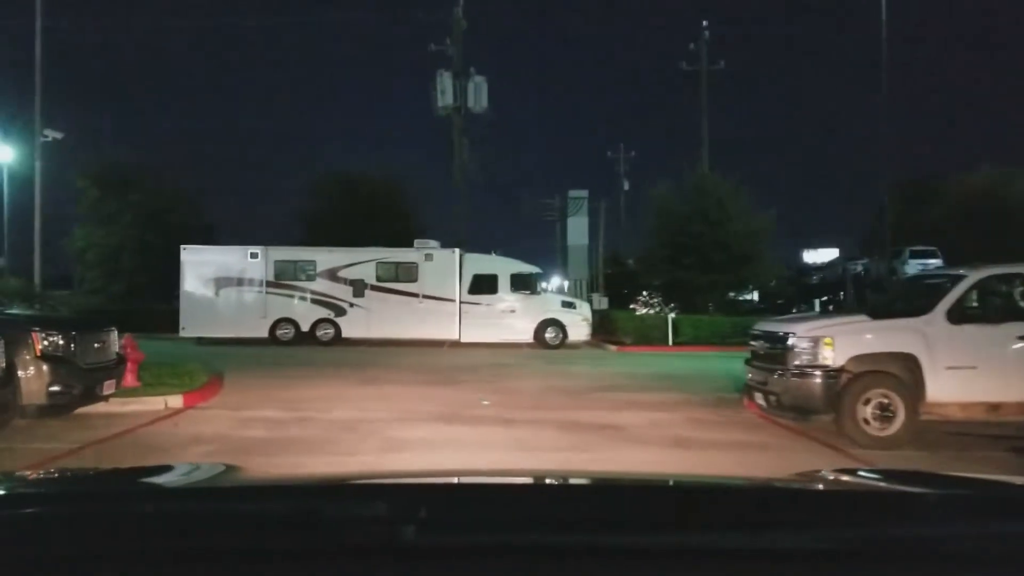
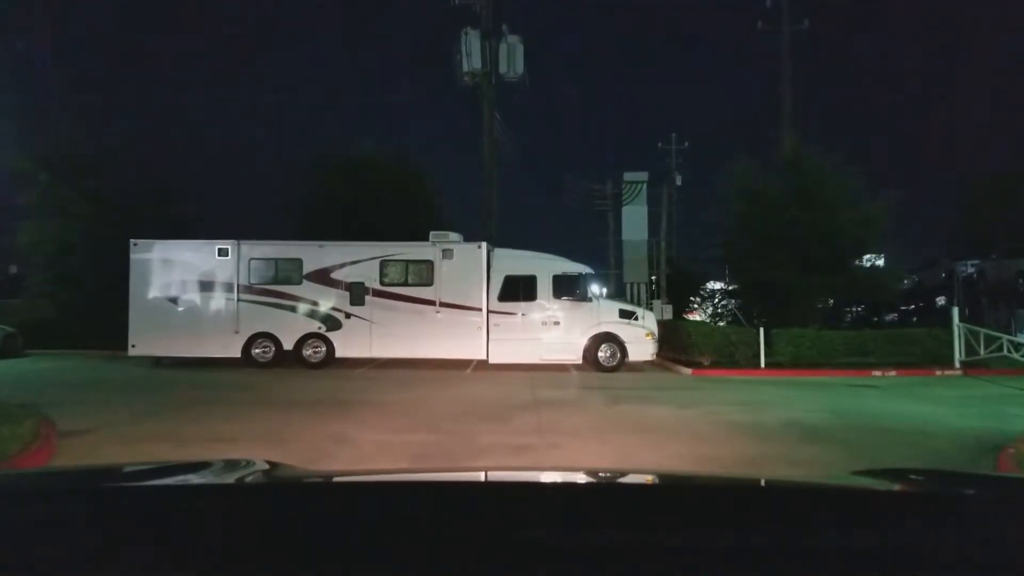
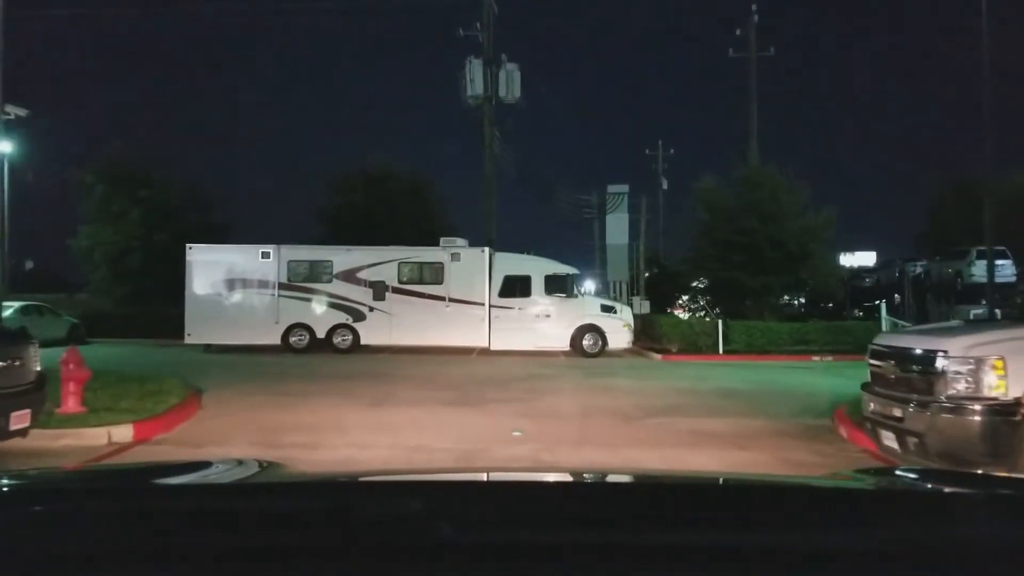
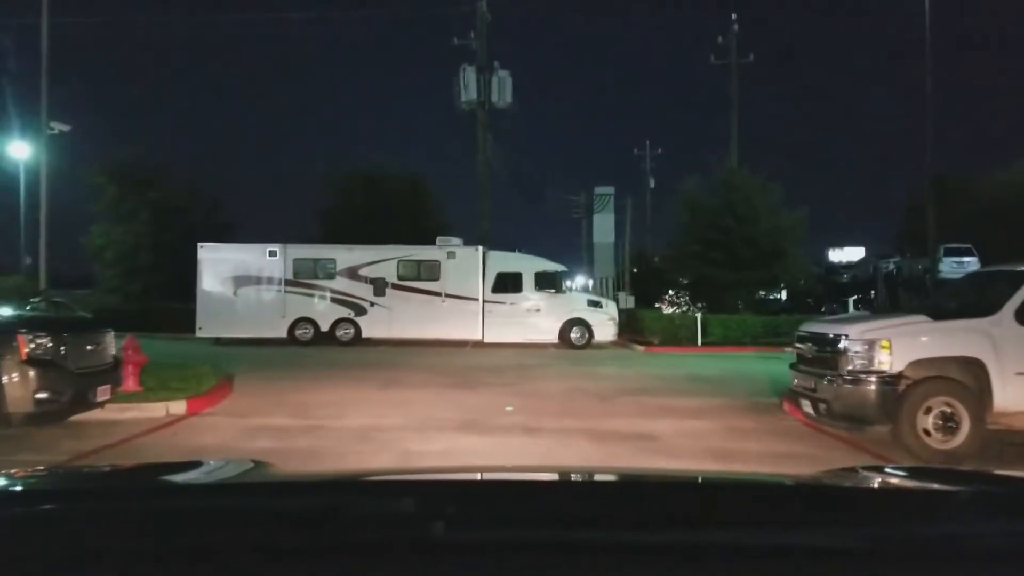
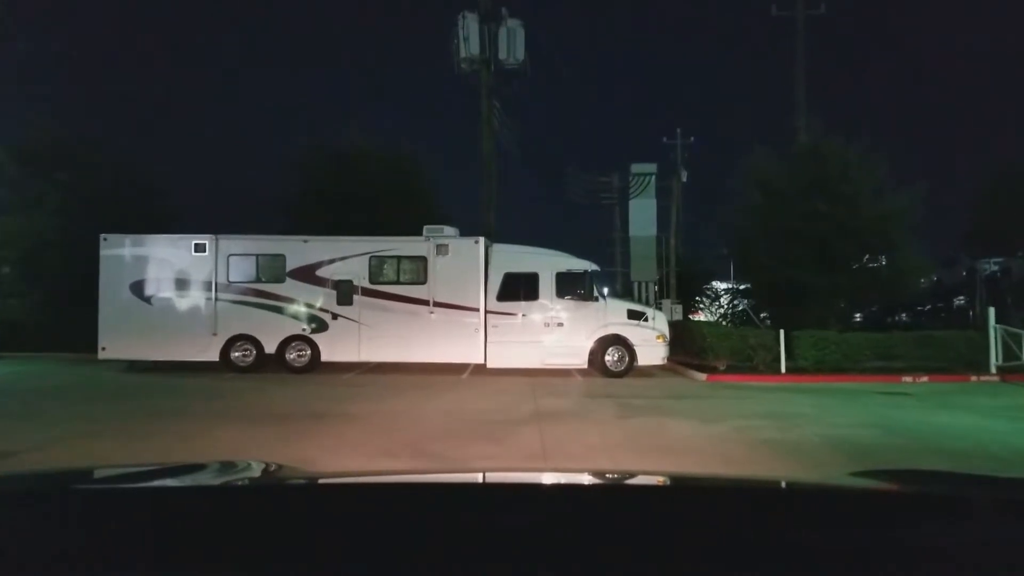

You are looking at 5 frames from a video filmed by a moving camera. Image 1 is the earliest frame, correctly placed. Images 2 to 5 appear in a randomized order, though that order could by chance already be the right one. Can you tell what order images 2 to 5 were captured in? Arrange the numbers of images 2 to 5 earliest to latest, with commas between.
4, 3, 2, 5
